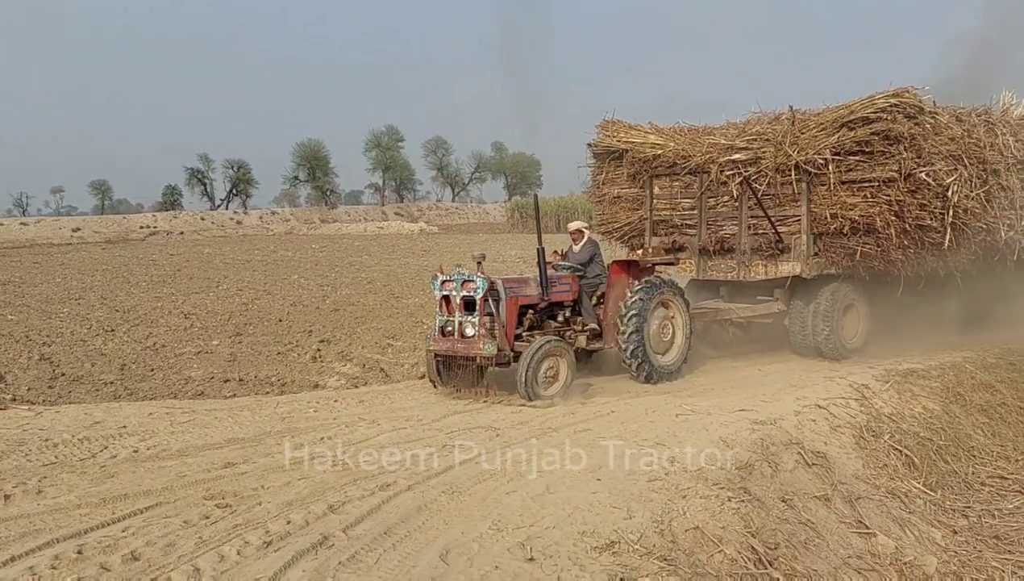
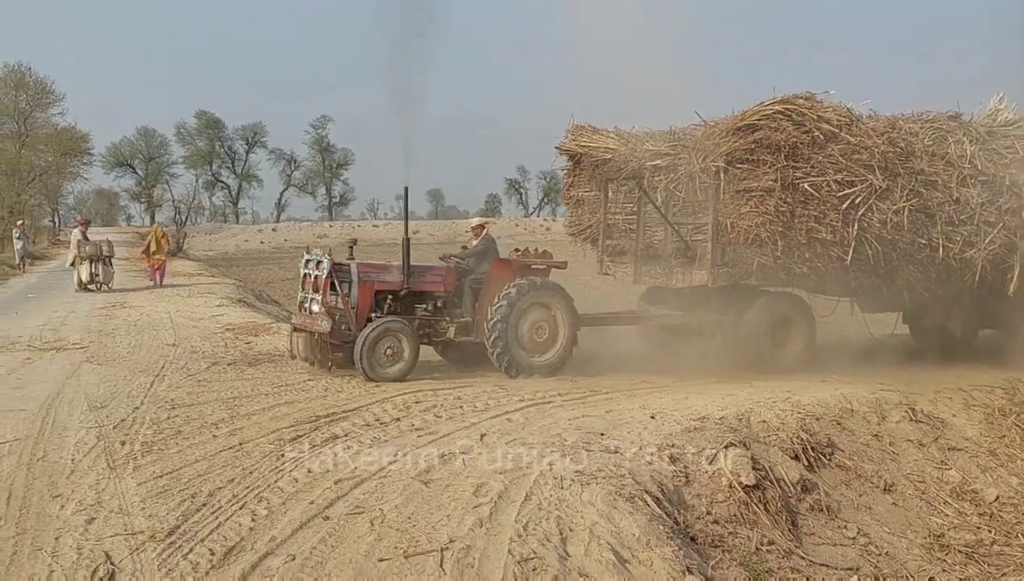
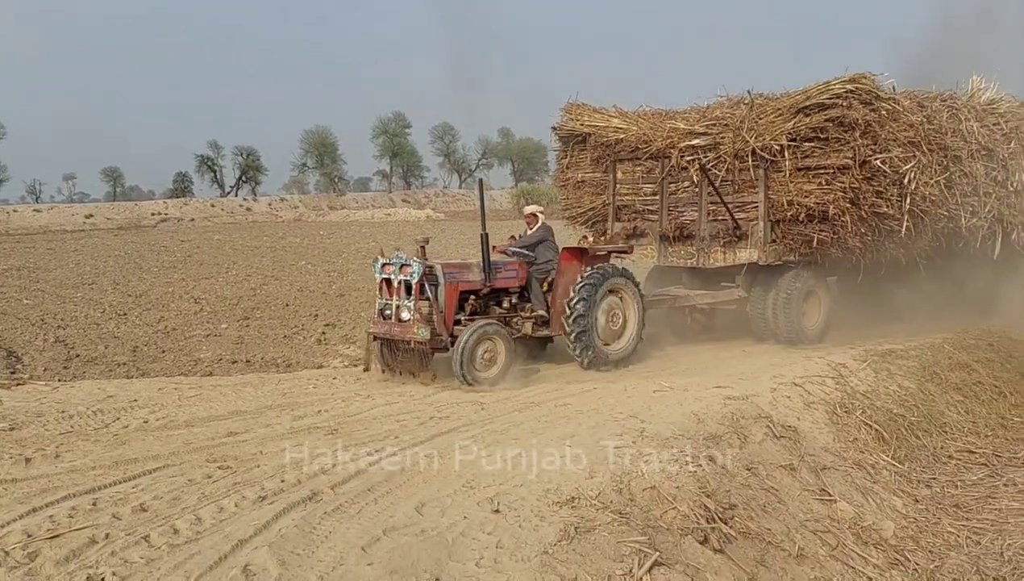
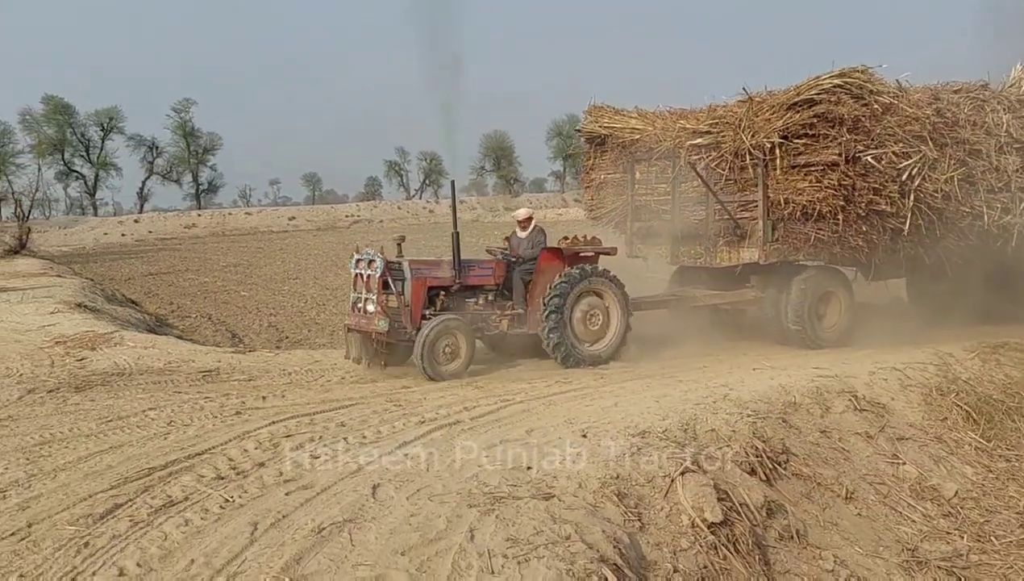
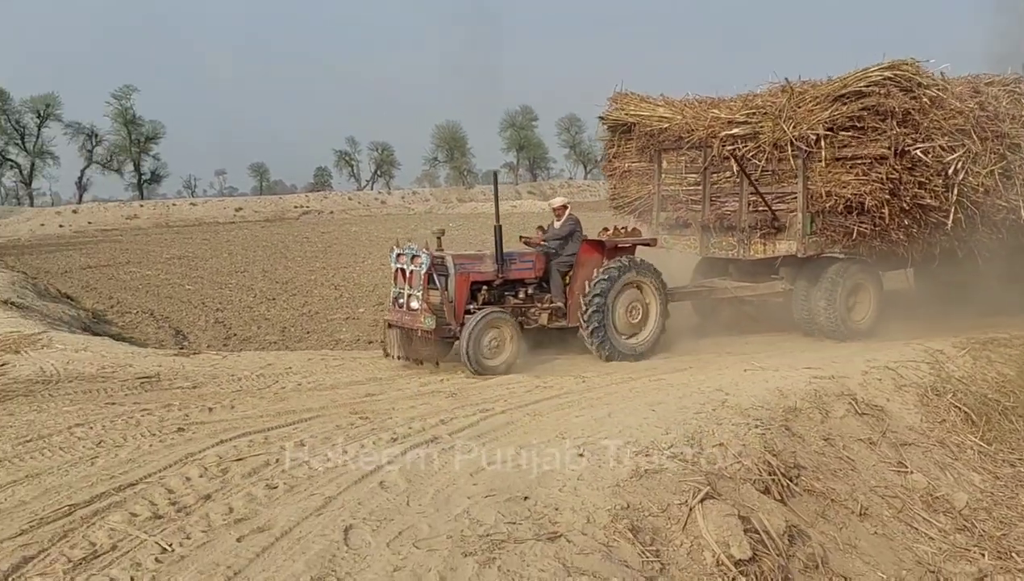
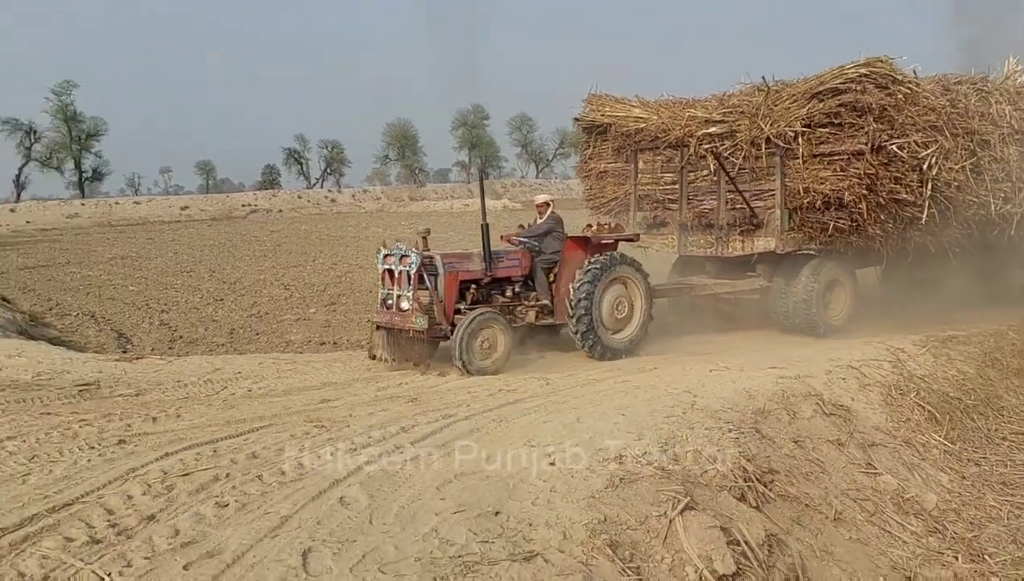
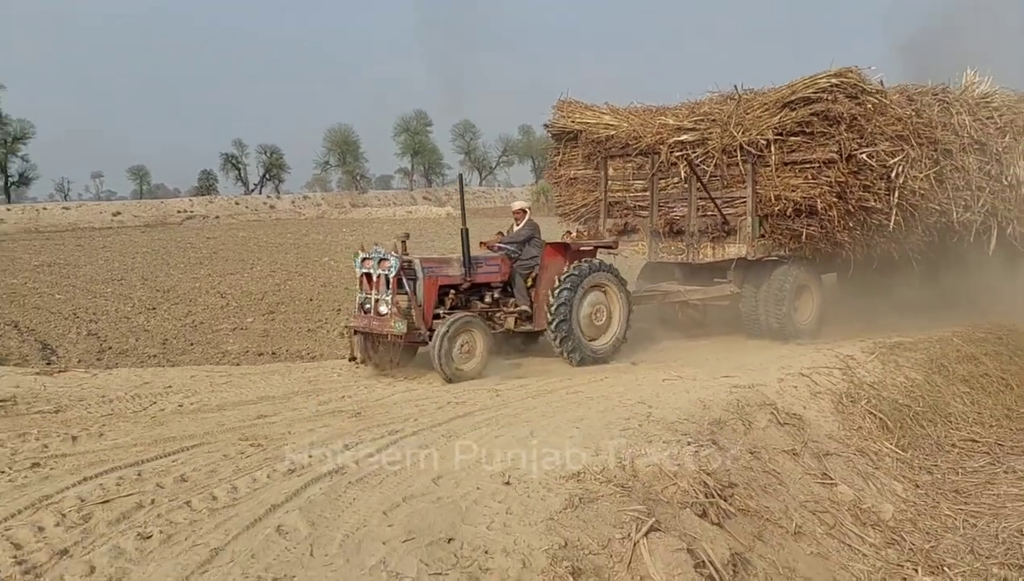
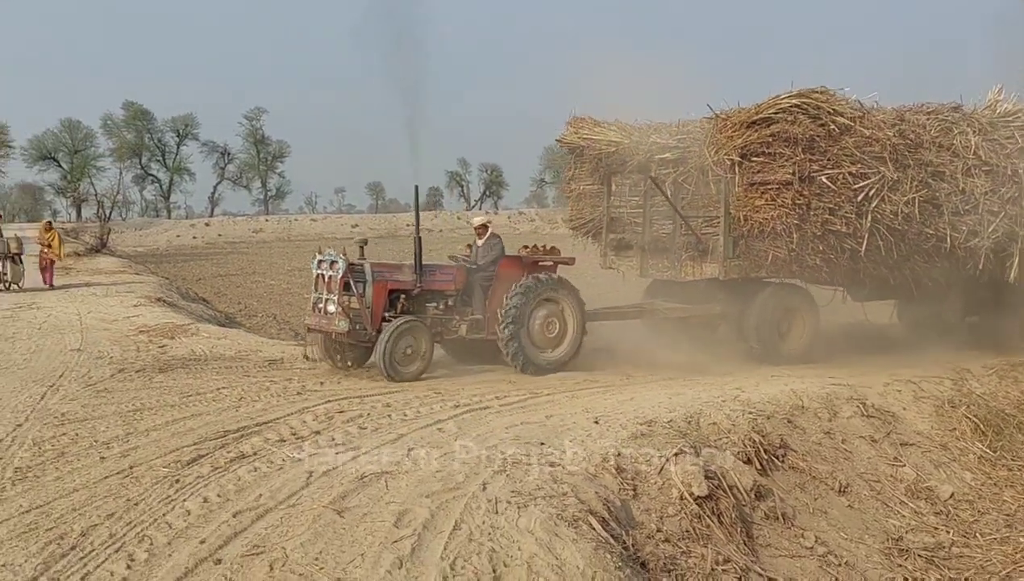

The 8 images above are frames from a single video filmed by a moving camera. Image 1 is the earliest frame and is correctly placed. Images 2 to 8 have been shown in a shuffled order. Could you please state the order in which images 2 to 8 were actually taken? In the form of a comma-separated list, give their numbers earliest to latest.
3, 7, 6, 5, 4, 8, 2
